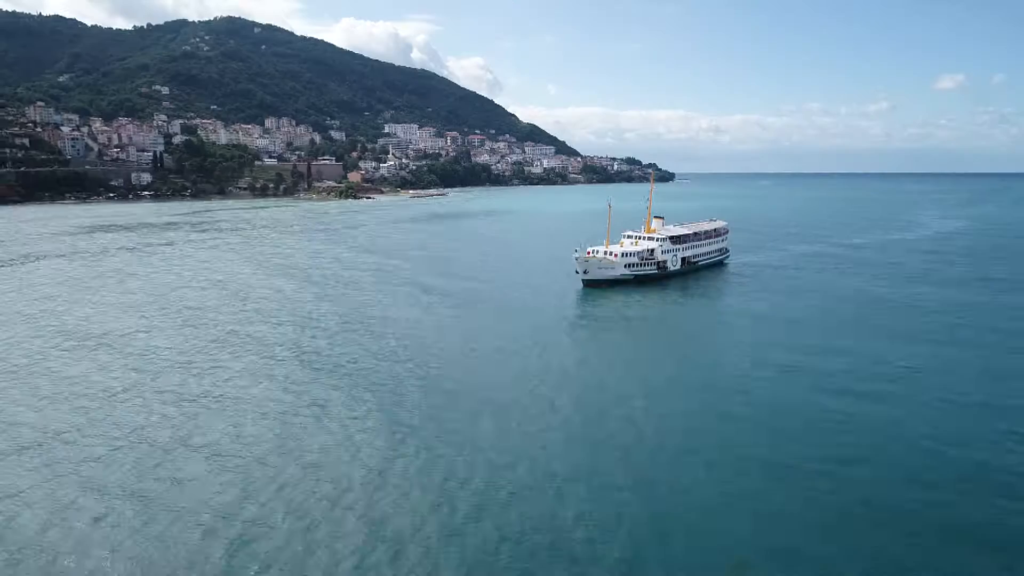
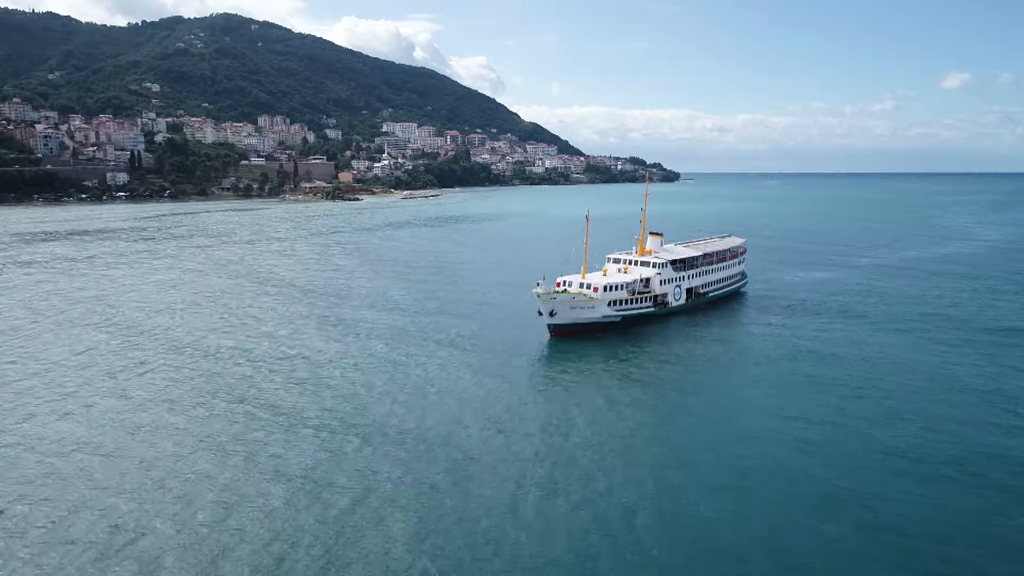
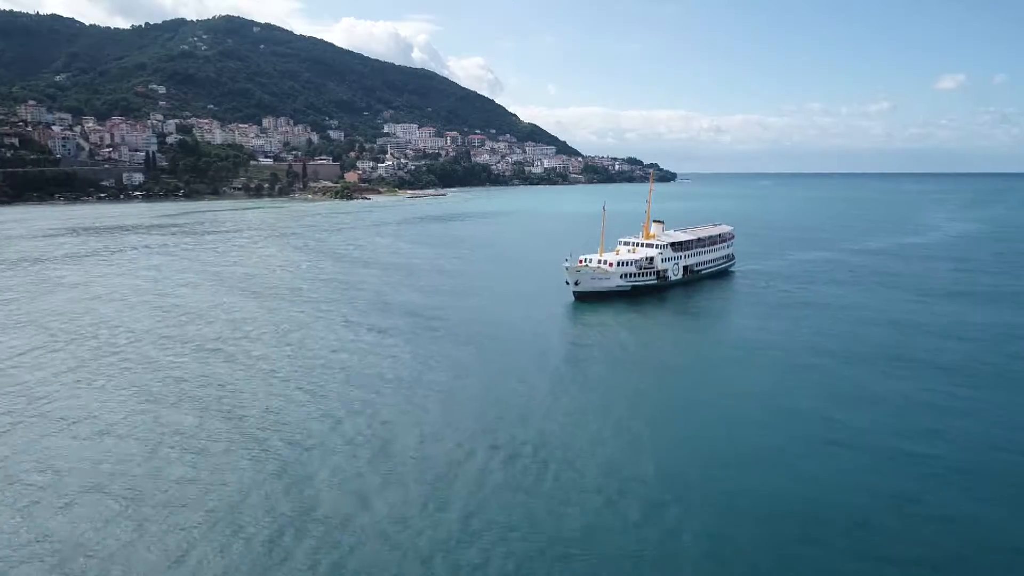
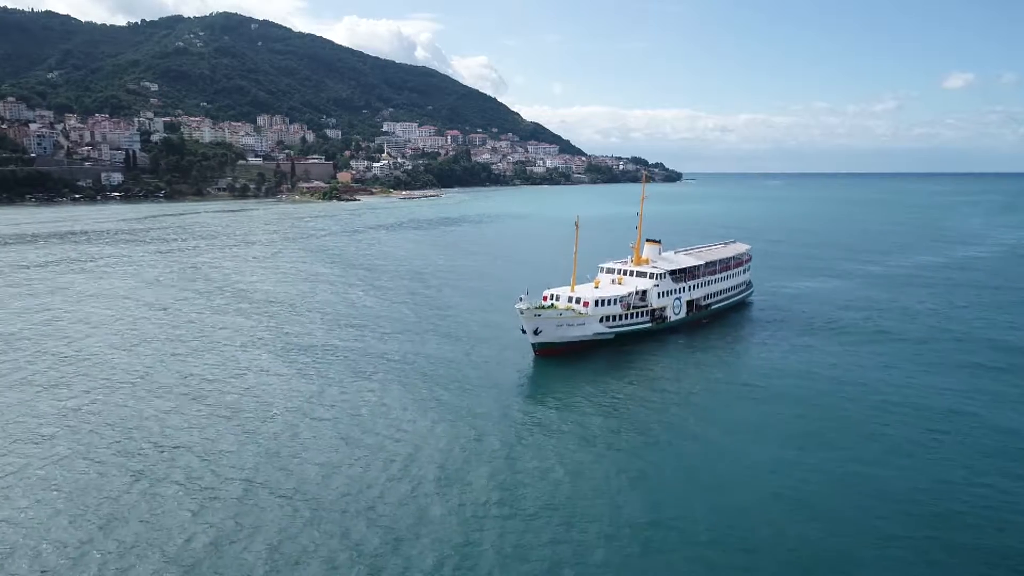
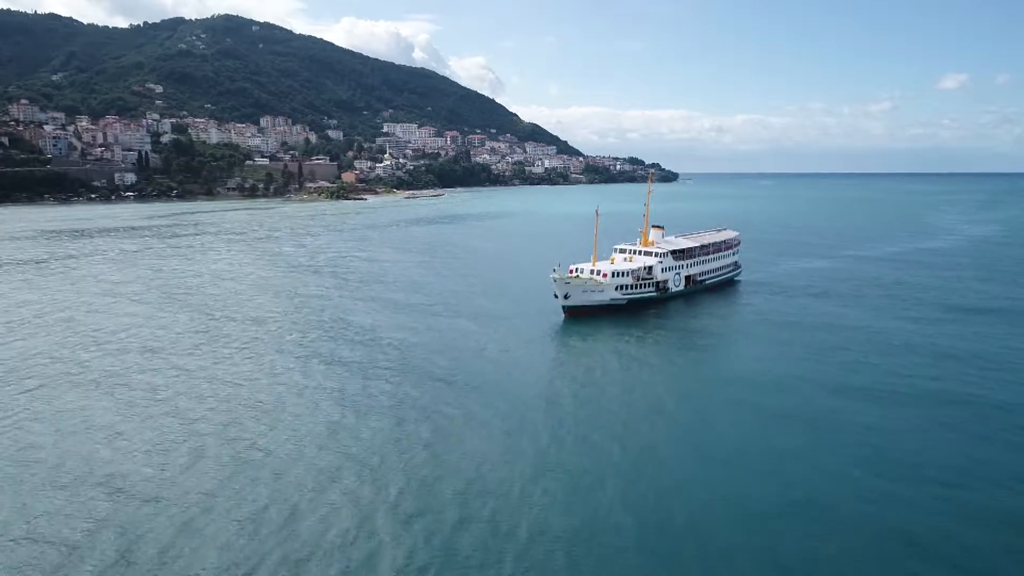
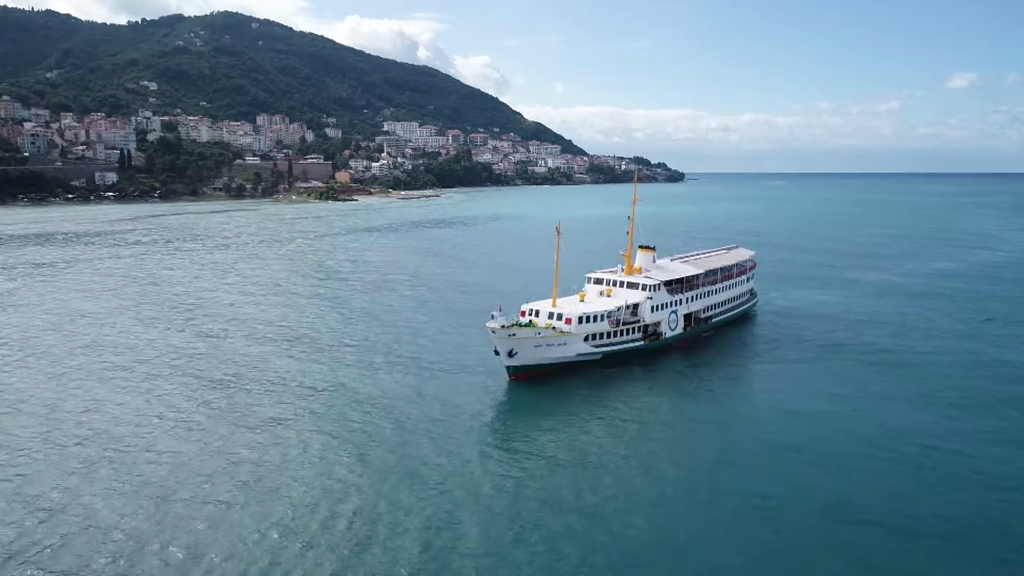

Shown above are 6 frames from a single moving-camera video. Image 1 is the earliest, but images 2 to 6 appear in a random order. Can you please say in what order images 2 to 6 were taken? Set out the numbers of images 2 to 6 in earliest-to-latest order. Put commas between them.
3, 5, 2, 4, 6
